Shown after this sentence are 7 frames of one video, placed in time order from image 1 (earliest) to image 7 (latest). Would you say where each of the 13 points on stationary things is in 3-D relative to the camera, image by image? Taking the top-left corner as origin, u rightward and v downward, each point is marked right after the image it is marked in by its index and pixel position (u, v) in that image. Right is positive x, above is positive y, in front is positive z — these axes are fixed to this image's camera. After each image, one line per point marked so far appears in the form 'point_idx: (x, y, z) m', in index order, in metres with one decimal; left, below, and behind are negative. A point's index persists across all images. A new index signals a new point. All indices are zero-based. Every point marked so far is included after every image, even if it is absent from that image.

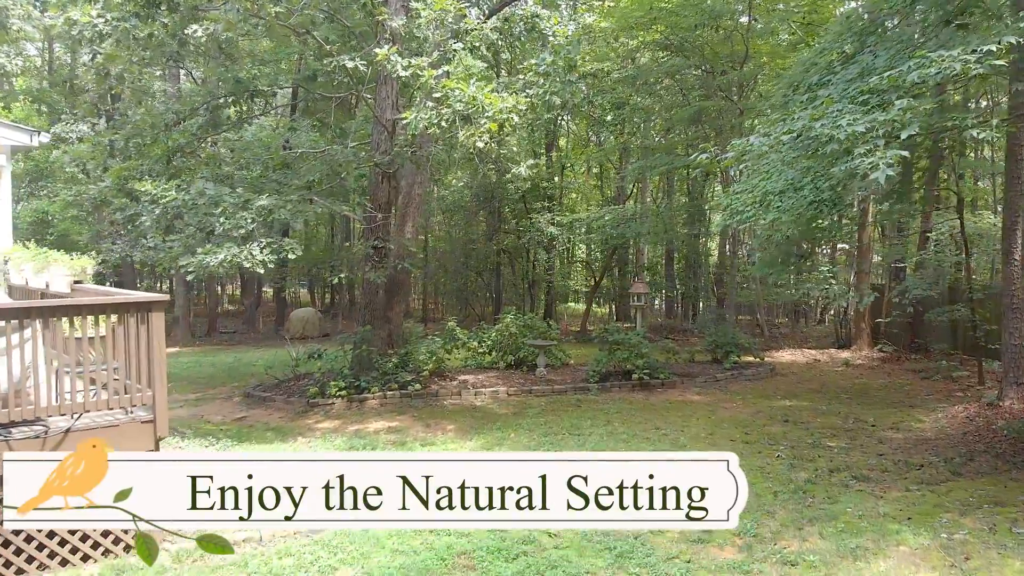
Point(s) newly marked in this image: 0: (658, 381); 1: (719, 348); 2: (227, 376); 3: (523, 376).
0: (+2.4, -1.5, +7.8) m
1: (+3.9, -1.1, +8.9) m
2: (-5.9, -1.9, +9.9) m
3: (+0.2, -1.5, +8.1) m
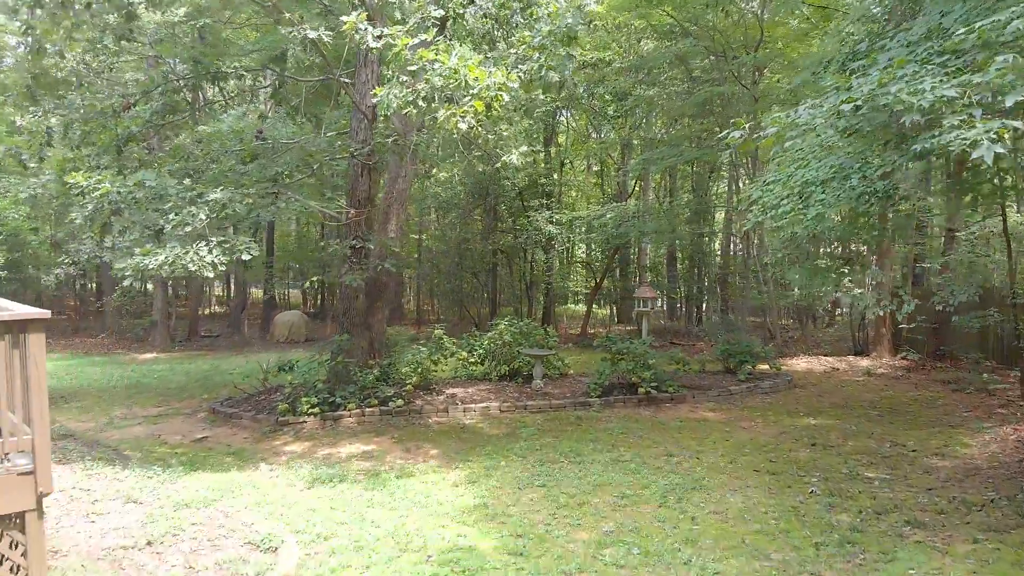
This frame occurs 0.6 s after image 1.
0: (+2.3, -1.6, +7.0) m
1: (+3.8, -1.2, +8.2) m
2: (-6.1, -1.9, +9.2) m
3: (+0.1, -1.6, +7.4) m
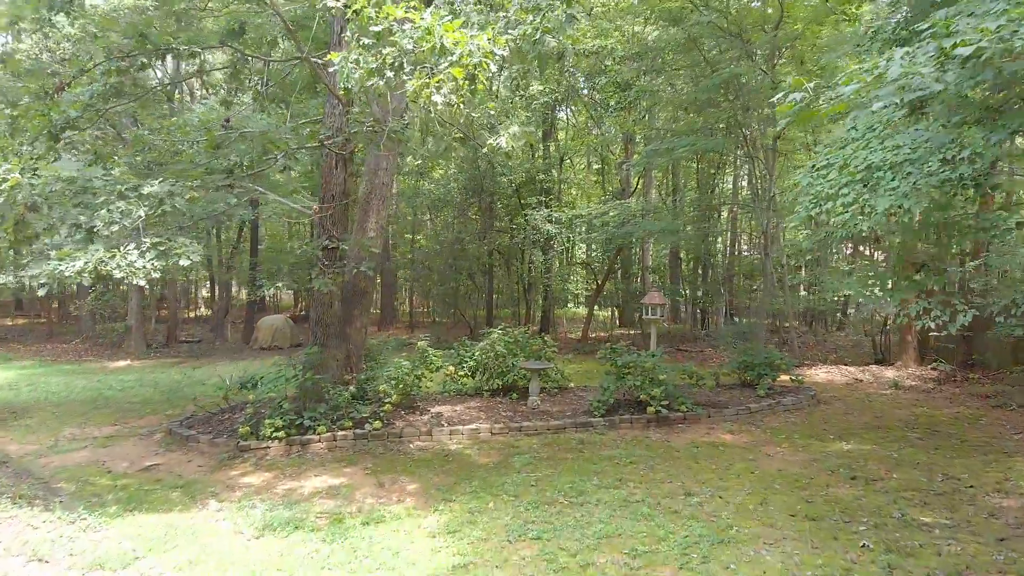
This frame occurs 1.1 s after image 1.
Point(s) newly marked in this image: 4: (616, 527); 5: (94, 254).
0: (+2.2, -1.6, +6.2) m
1: (+3.7, -1.3, +7.4) m
2: (-6.1, -2.0, +8.4) m
3: (0.0, -1.6, +6.6) m
4: (+0.9, -1.9, +3.9) m
5: (-3.5, +0.3, +4.1) m
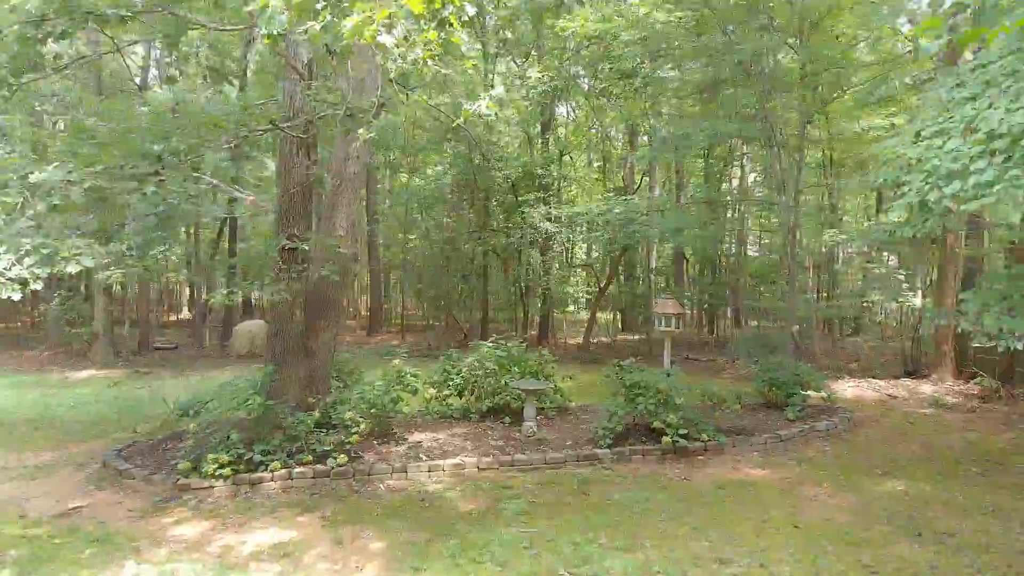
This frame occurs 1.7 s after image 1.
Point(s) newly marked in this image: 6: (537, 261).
0: (+2.1, -1.7, +5.3) m
1: (+3.6, -1.4, +6.5) m
2: (-6.2, -2.1, +7.5) m
3: (-0.1, -1.7, +5.7) m
4: (+0.8, -2.0, +3.0) m
5: (-3.6, +0.2, +3.1) m
6: (+0.7, +0.7, +12.5) m
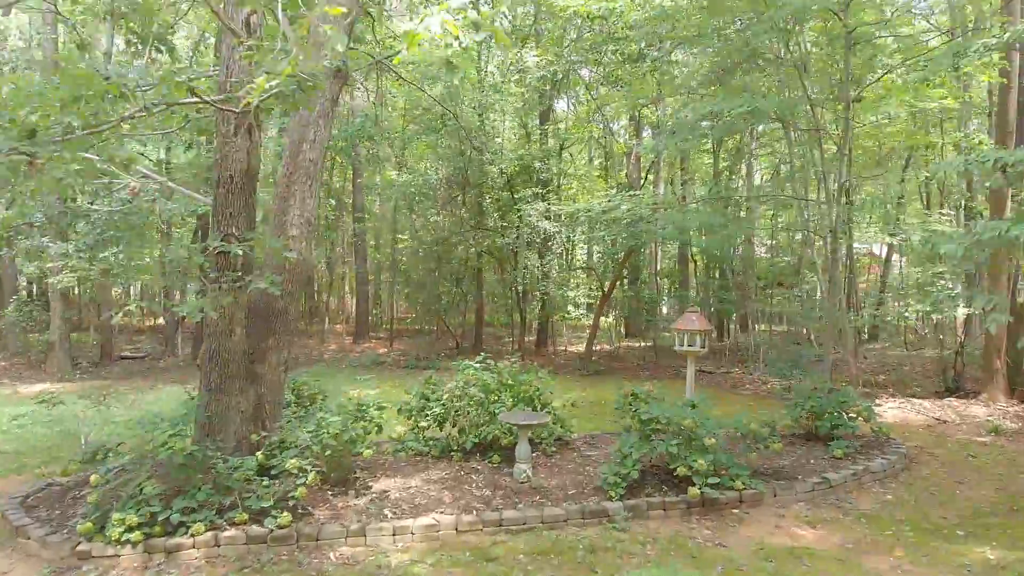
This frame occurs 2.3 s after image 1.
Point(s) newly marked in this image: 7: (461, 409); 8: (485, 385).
0: (+2.0, -1.9, +4.3) m
1: (+3.5, -1.5, +5.4) m
2: (-6.4, -2.2, +6.4) m
3: (-0.2, -1.8, +4.6) m
4: (+0.7, -2.2, +2.0) m
5: (-3.7, +0.1, +2.1) m
6: (+0.5, +0.6, +11.5) m
7: (-0.5, -1.3, +5.0) m
8: (-0.3, -1.0, +5.2) m
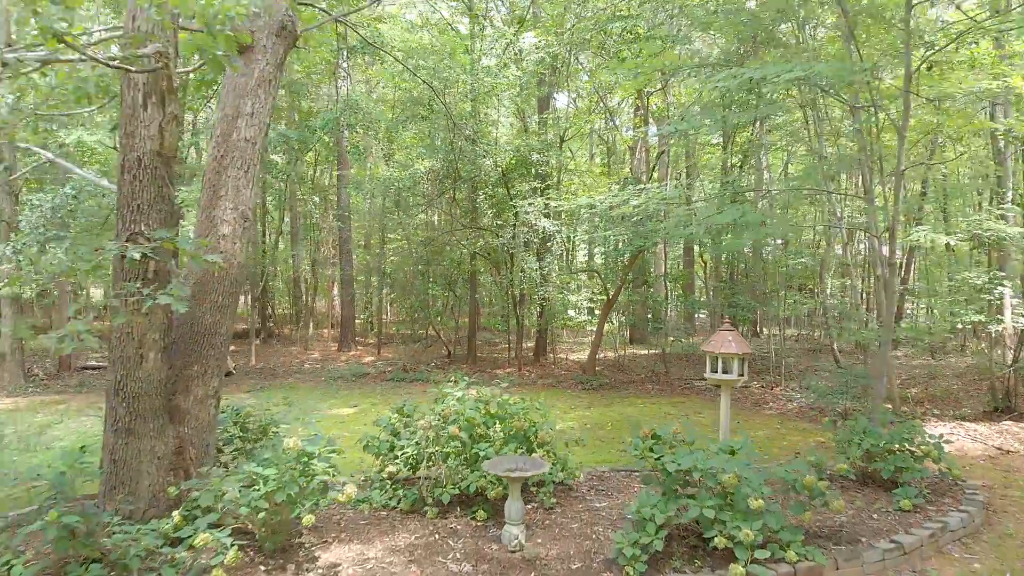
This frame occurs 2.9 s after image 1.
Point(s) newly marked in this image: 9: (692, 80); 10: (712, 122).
0: (+1.9, -2.0, +3.3) m
1: (+3.4, -1.6, +4.5) m
2: (-6.4, -2.3, +5.5) m
3: (-0.3, -1.9, +3.7) m
4: (+0.6, -2.3, +1.0) m
5: (-3.8, 0.0, +1.1) m
6: (+0.5, +0.5, +10.5) m
7: (-0.6, -1.4, +4.0) m
8: (-0.4, -1.1, +4.2) m
9: (+3.8, +4.4, +10.0) m
10: (+3.9, +3.3, +9.4) m
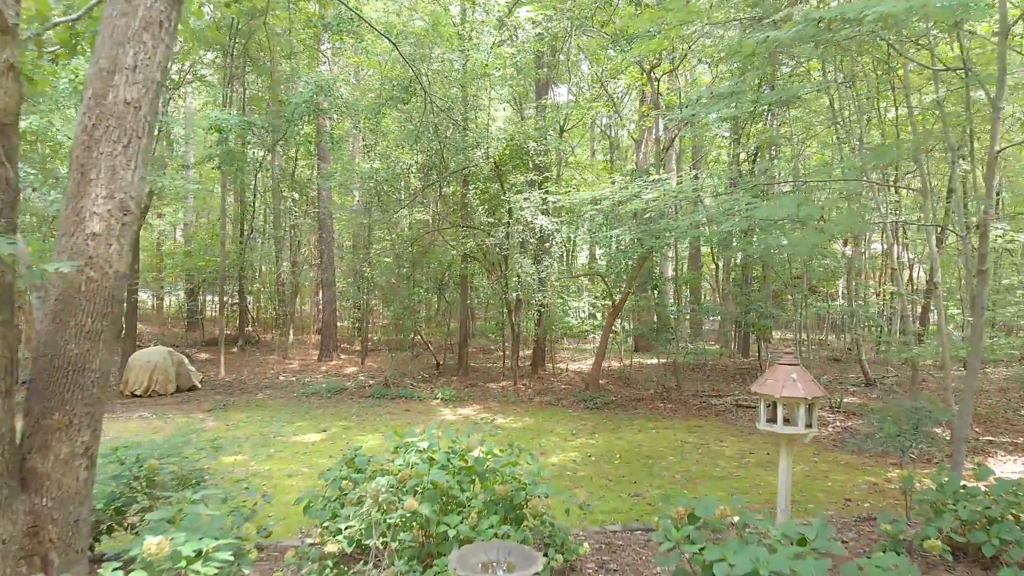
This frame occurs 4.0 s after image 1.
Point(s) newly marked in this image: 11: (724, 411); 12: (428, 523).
0: (+1.8, -2.1, +2.3) m
1: (+3.3, -1.7, +3.4) m
2: (-6.6, -2.4, +4.4) m
3: (-0.4, -2.0, +2.6) m
4: (+0.4, -2.4, -0.1) m
5: (-3.9, -0.1, +0.1) m
6: (+0.3, +0.4, +9.5) m
7: (-0.7, -1.5, +3.0) m
8: (-0.5, -1.2, +3.2) m
9: (+3.7, +4.3, +9.0) m
10: (+3.8, +3.2, +8.4) m
11: (+3.5, -2.0, +7.9) m
12: (-0.5, -1.4, +3.0) m
